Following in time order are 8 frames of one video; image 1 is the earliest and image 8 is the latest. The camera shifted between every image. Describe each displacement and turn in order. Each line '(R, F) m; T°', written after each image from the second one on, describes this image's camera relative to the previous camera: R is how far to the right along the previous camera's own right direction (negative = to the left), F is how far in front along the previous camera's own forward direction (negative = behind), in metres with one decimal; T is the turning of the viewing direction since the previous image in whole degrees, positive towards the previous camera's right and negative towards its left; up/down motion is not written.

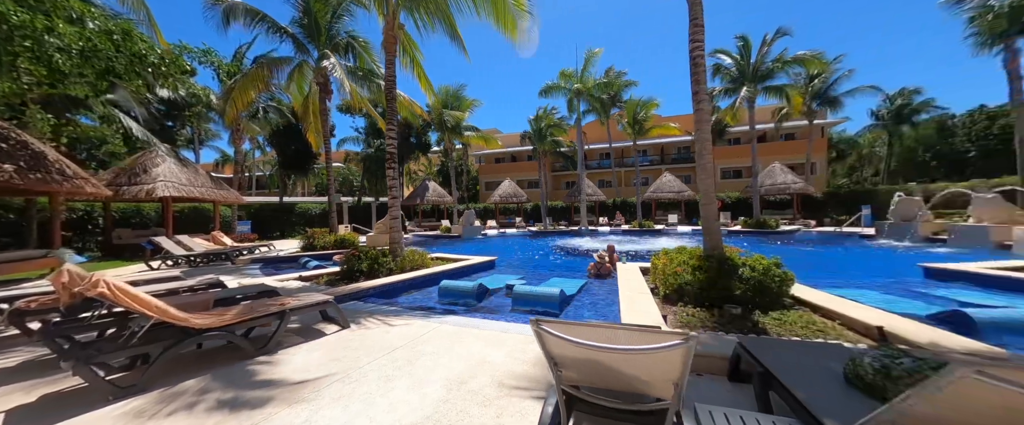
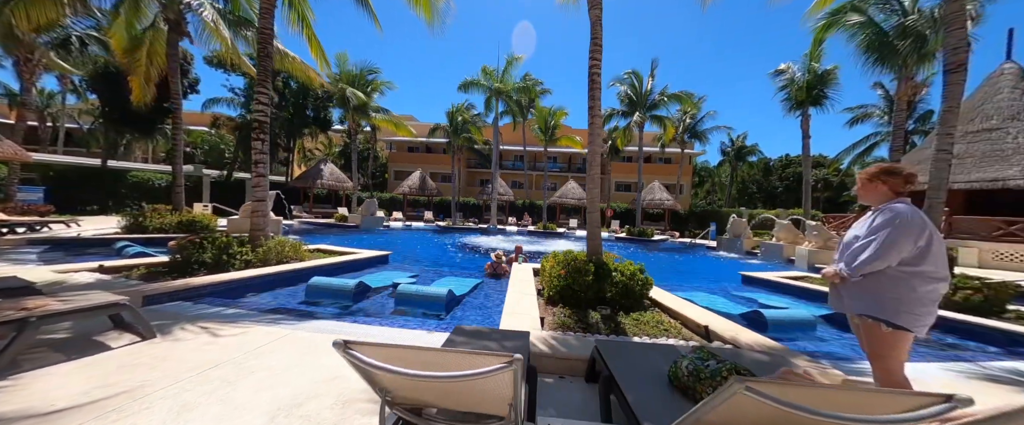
(+0.2, +0.1) m; +16°
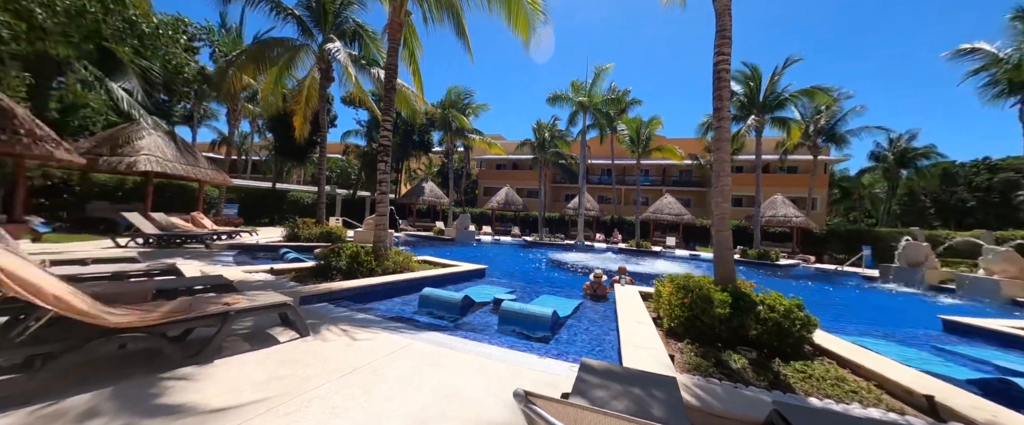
(-0.3, +0.1) m; -15°
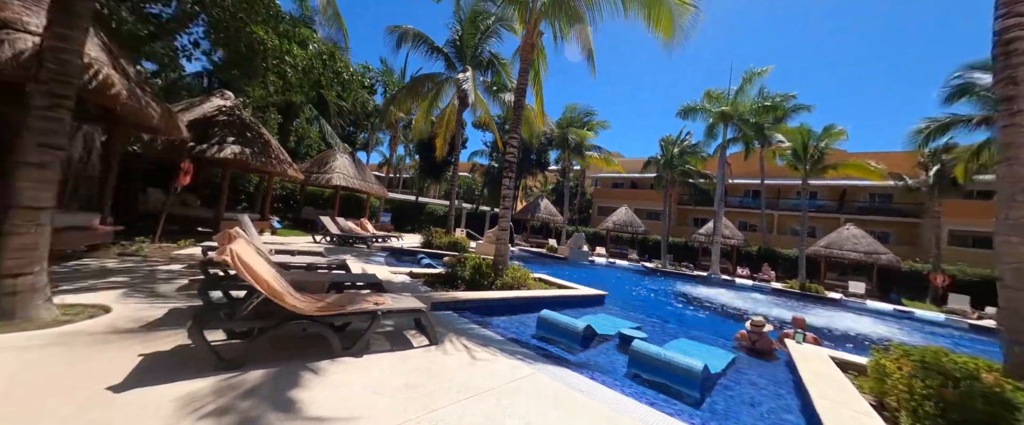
(-0.2, +0.3) m; -20°
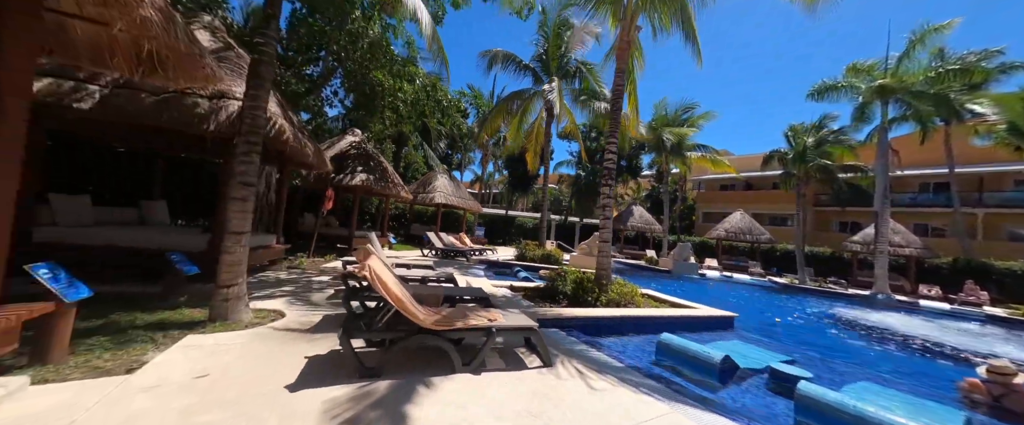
(-0.3, +0.2) m; -15°
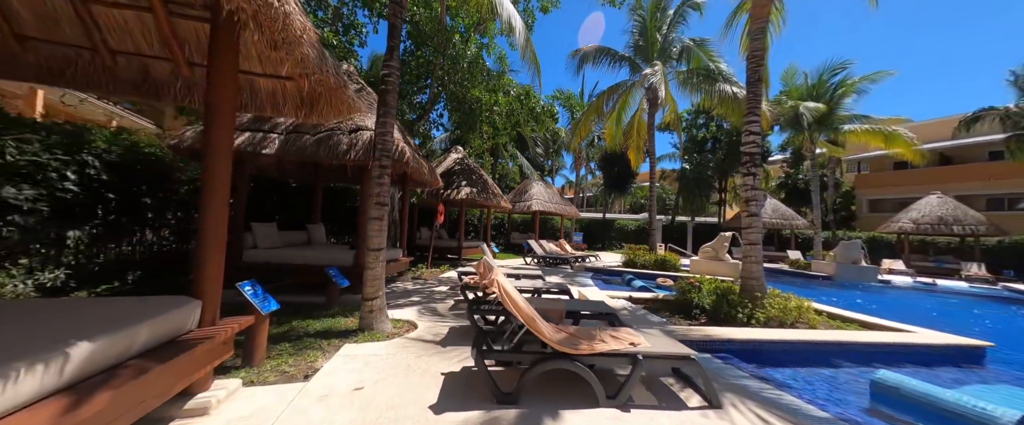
(-0.4, +0.3) m; -16°
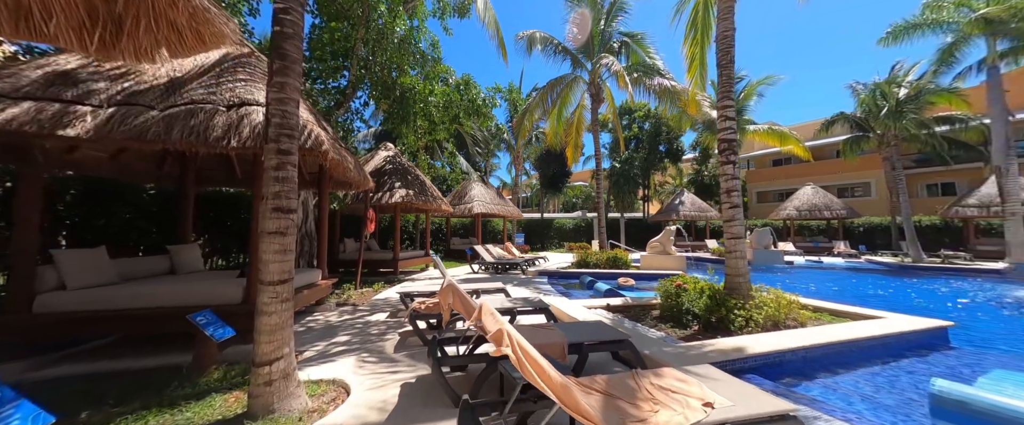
(-0.5, +1.4) m; +12°
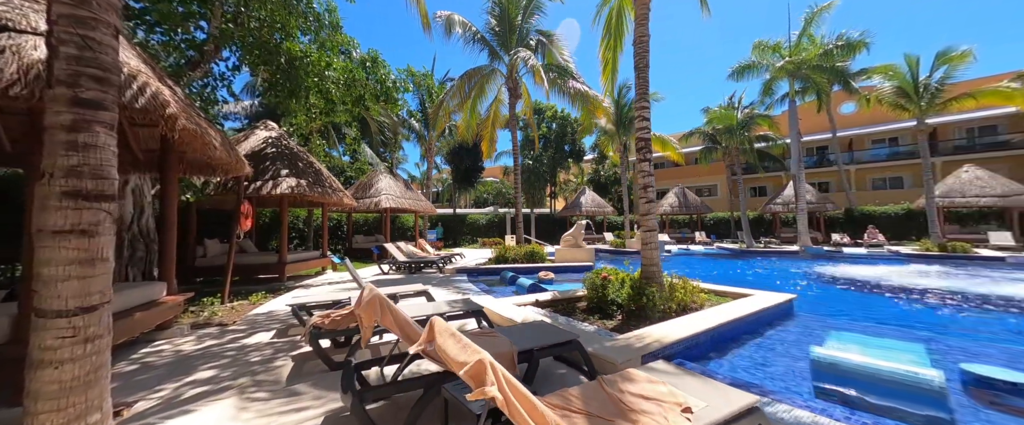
(-0.3, +0.6) m; +16°
